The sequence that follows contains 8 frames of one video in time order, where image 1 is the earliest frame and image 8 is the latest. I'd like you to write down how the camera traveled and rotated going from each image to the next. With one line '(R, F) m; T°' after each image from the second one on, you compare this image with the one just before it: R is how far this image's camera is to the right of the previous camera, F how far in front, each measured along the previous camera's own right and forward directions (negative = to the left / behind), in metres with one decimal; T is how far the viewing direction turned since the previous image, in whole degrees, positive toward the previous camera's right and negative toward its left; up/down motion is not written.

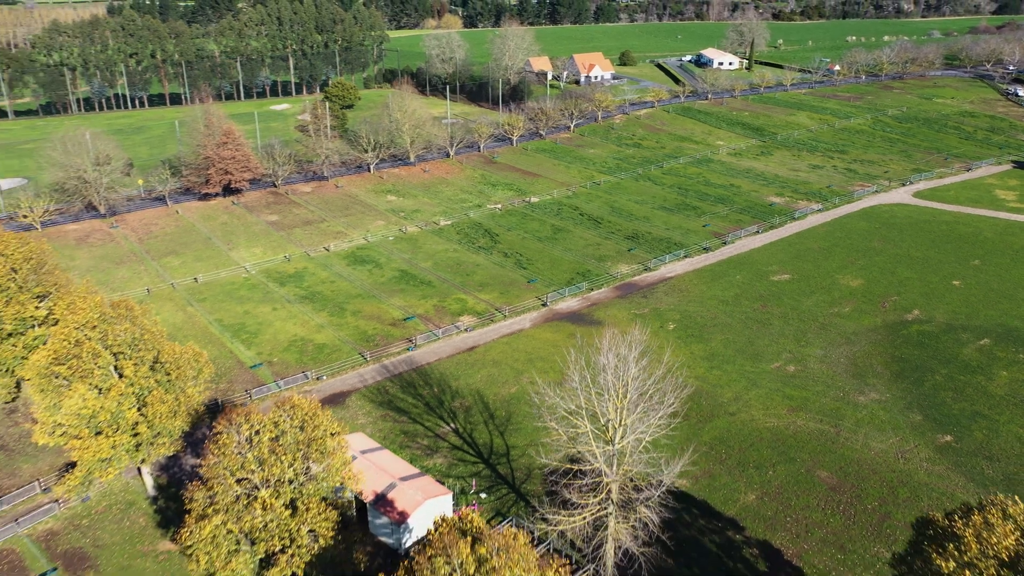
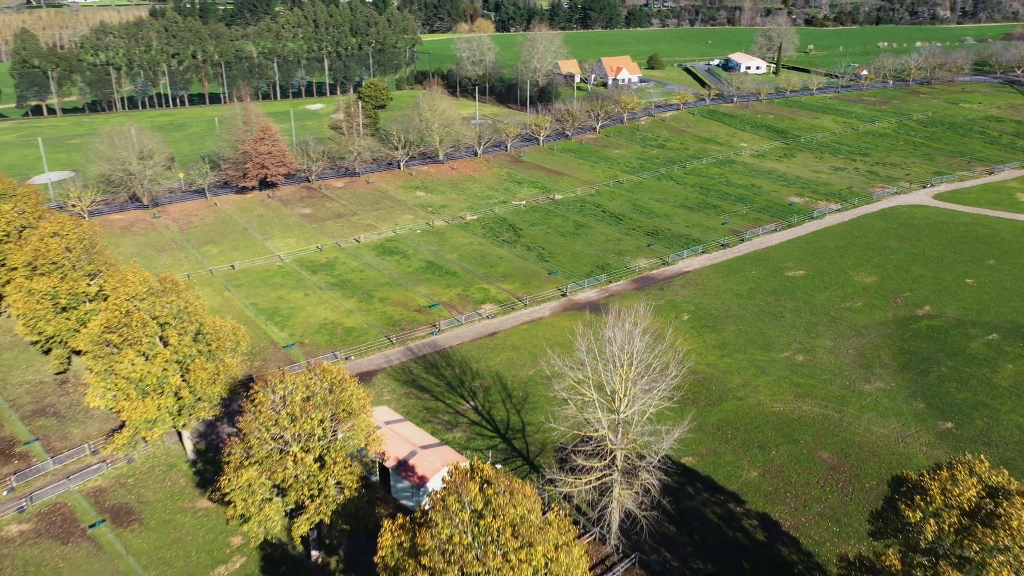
(+0.4, -1.5) m; -2°
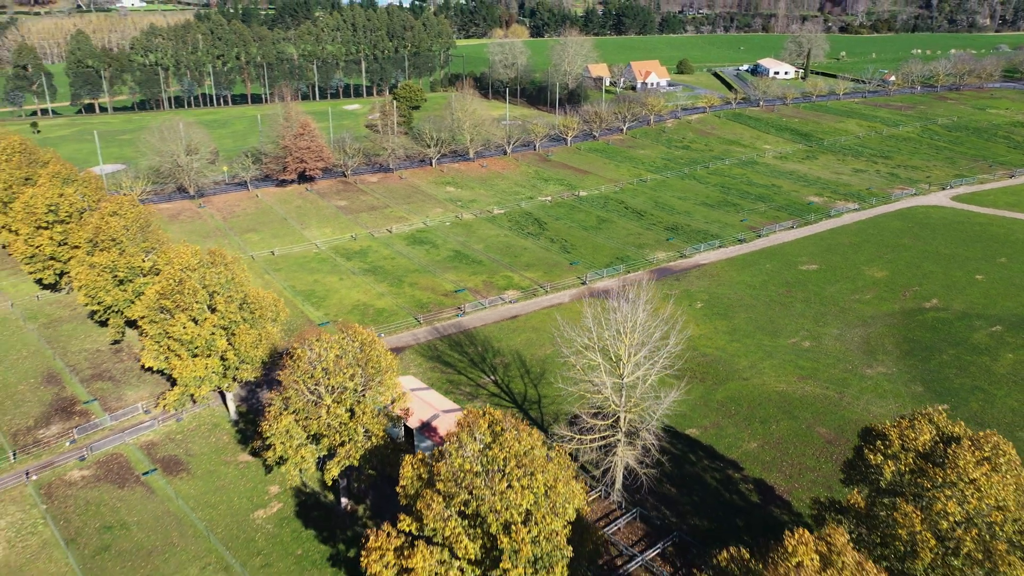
(+0.5, -2.0) m; -2°
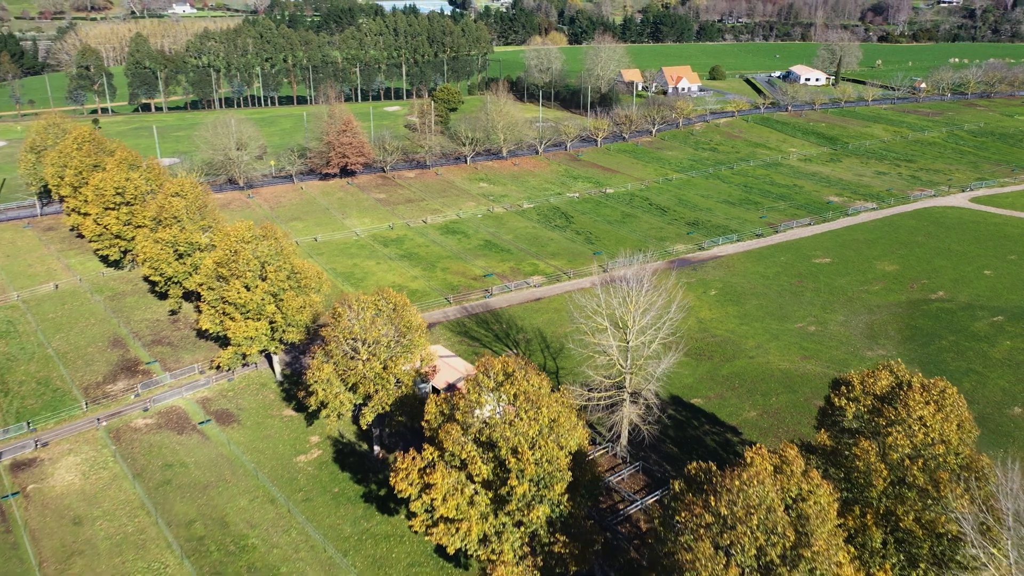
(+0.6, -2.6) m; -3°
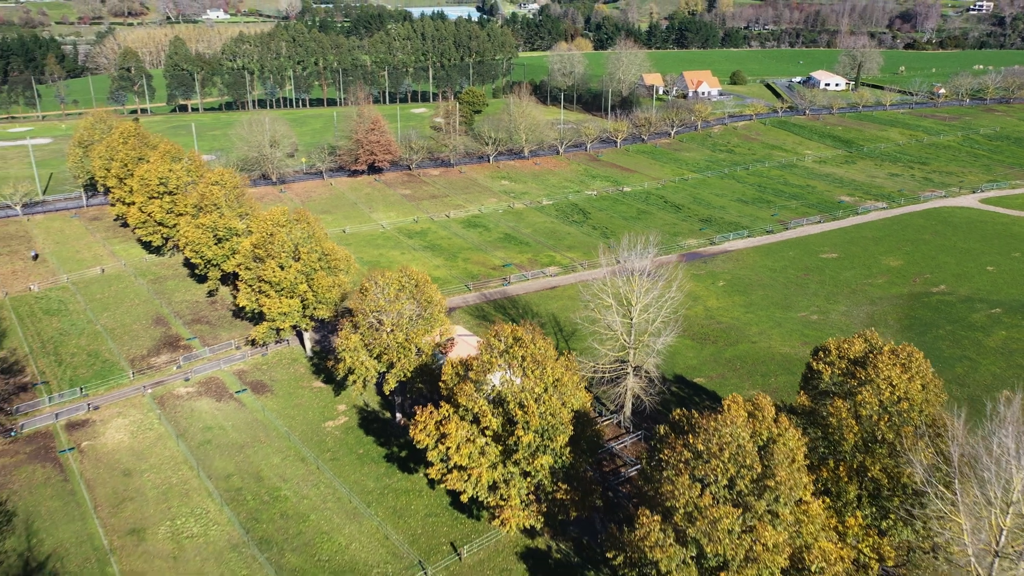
(+0.4, -2.1) m; -2°
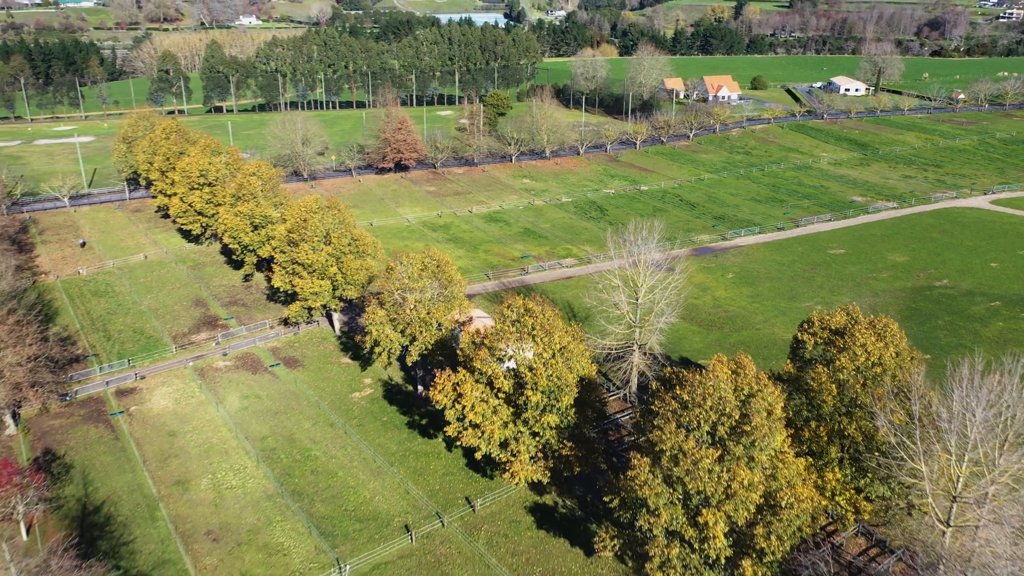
(+0.4, -2.1) m; -2°
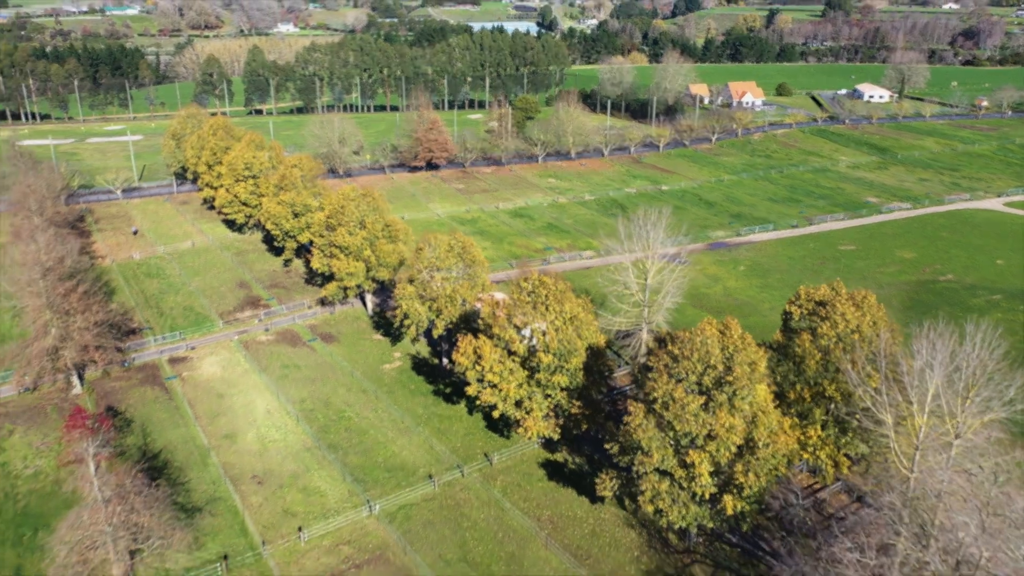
(+0.4, -2.6) m; -2°
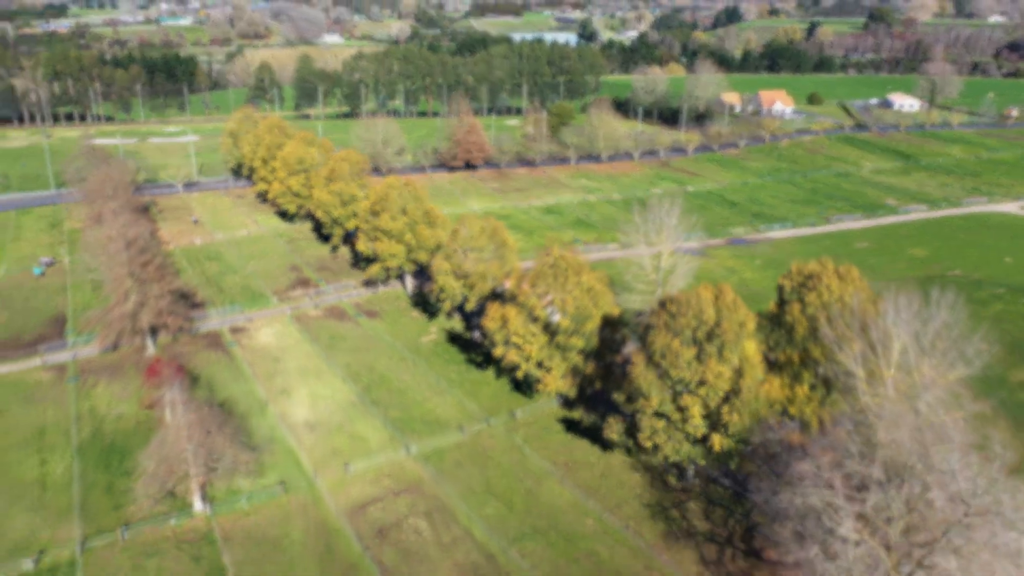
(+0.5, -3.3) m; -3°
